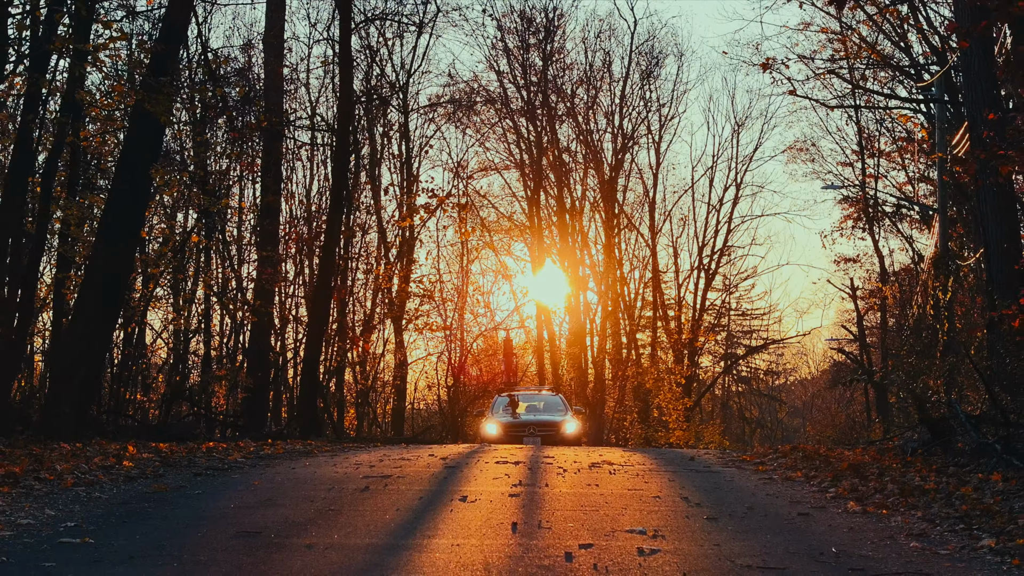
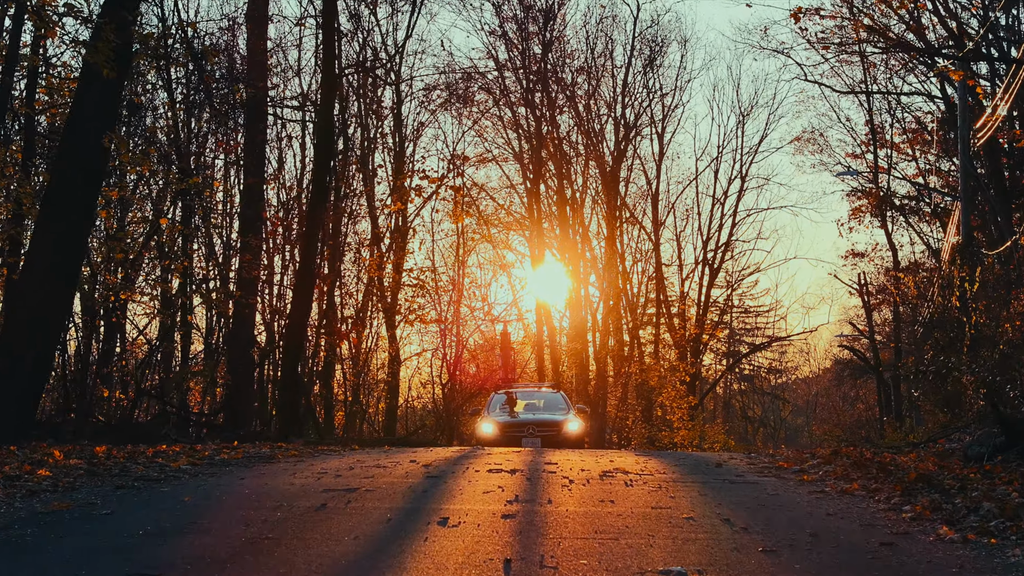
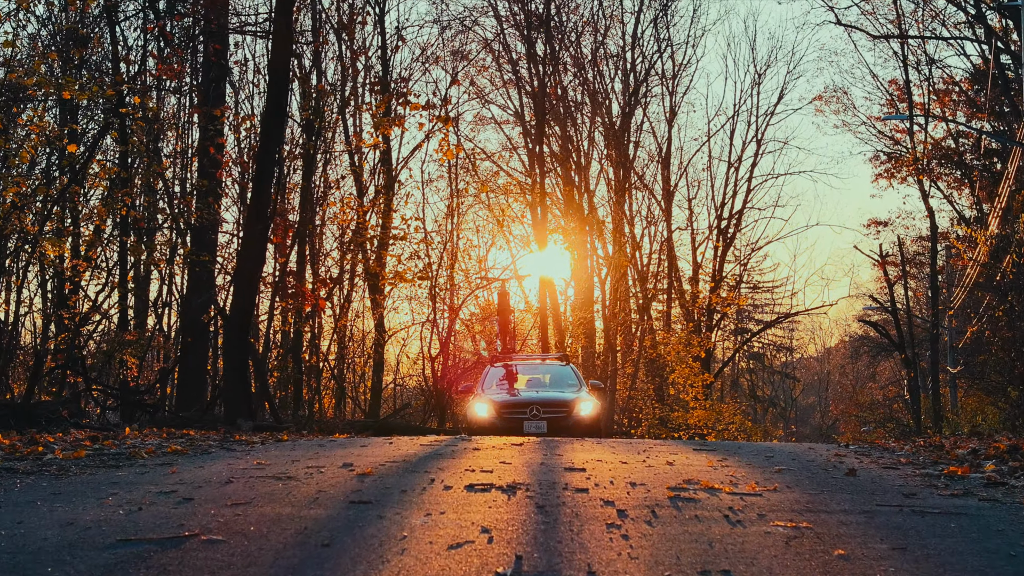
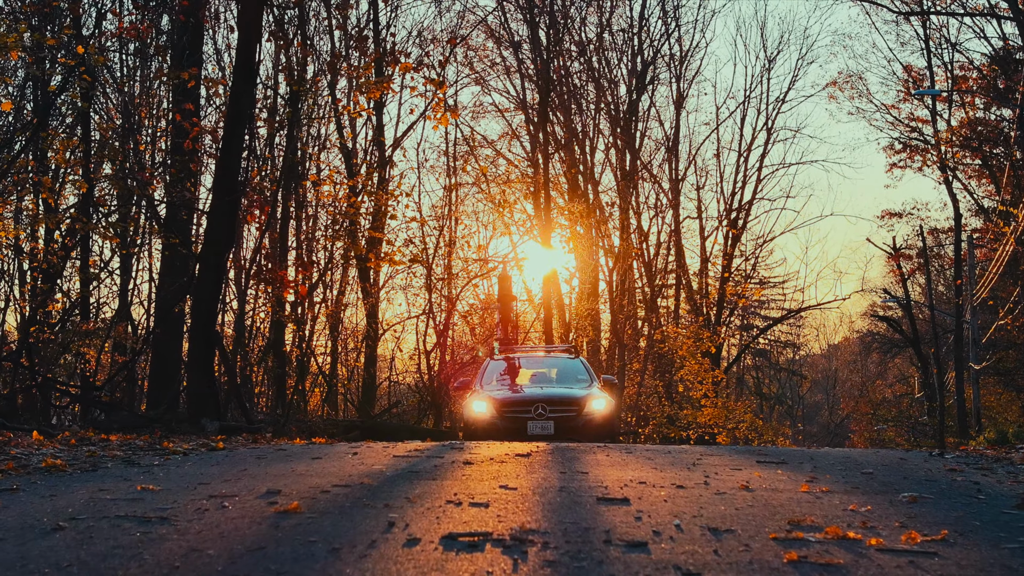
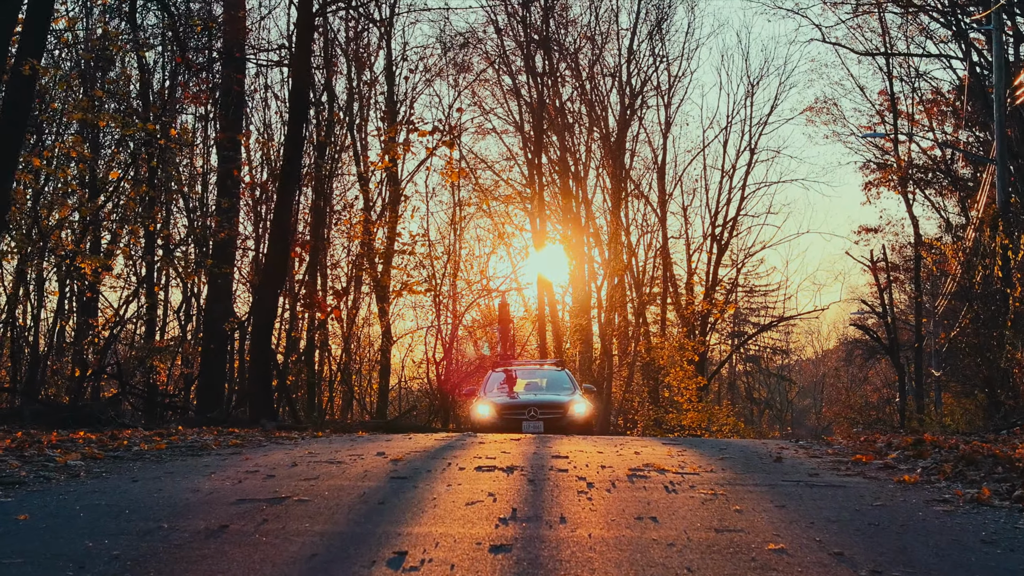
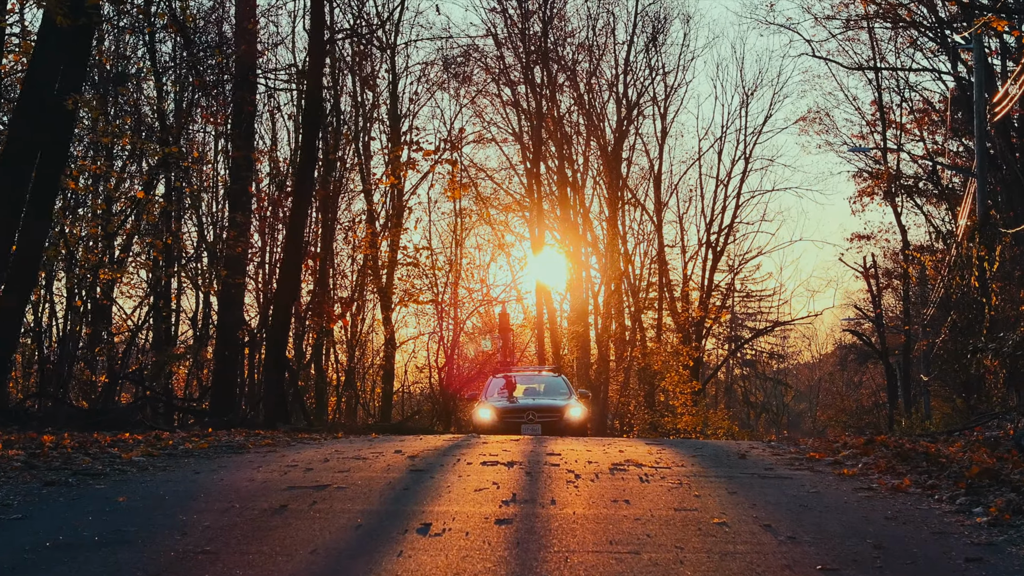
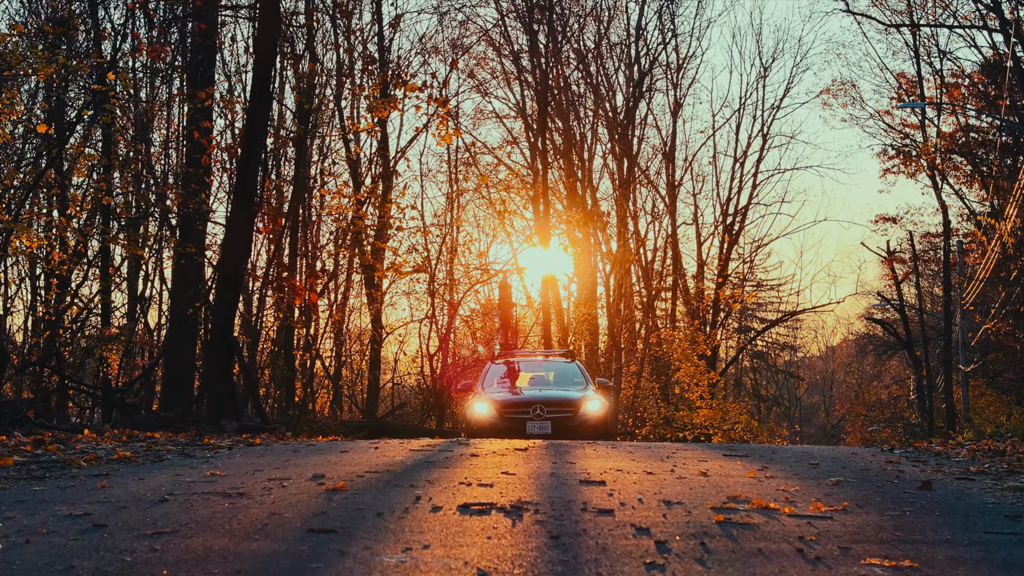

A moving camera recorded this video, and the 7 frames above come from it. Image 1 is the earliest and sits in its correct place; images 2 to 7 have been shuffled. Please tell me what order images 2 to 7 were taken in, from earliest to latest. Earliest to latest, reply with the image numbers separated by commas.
2, 6, 5, 3, 7, 4
